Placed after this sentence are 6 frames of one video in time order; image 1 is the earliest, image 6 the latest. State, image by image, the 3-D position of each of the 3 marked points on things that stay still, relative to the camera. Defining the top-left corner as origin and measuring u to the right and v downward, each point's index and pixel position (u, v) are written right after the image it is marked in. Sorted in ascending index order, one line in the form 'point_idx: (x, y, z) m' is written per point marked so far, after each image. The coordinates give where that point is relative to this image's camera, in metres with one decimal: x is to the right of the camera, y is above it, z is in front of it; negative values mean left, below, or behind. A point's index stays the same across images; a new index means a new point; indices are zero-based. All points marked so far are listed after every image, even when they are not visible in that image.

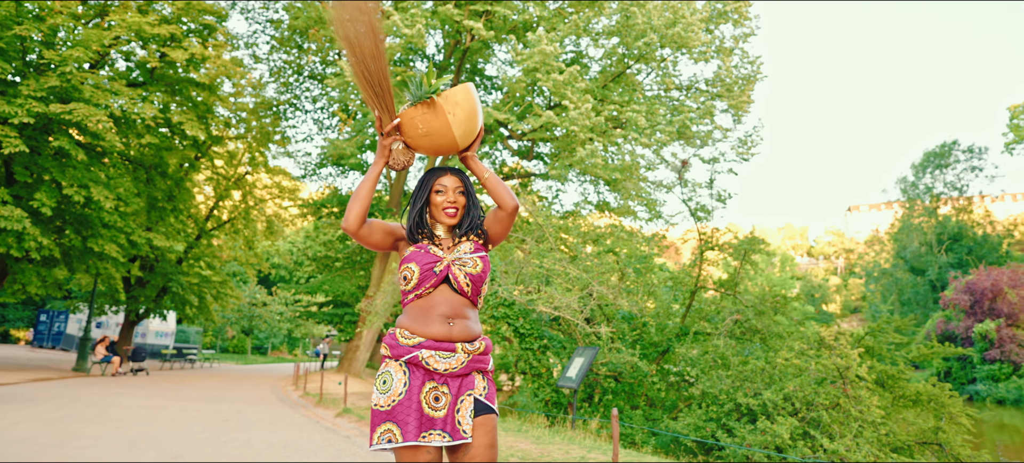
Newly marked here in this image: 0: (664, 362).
0: (+3.0, -2.7, +12.9) m
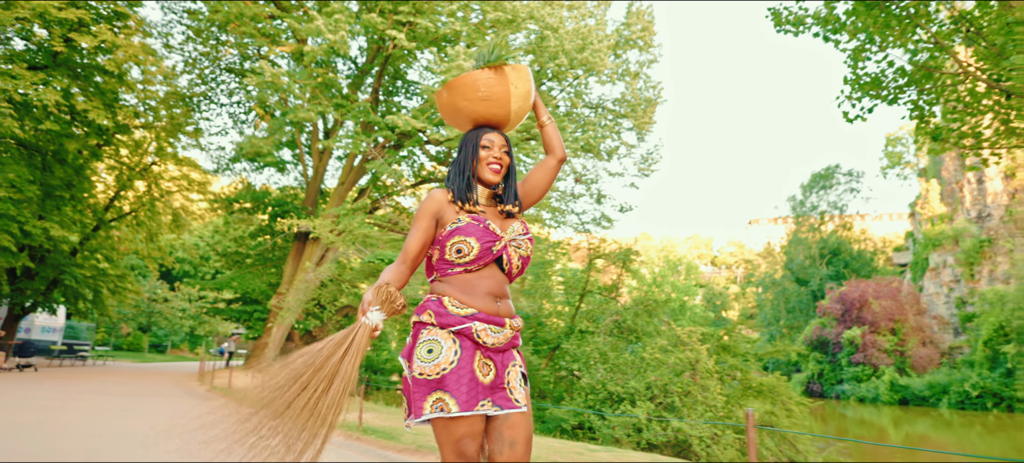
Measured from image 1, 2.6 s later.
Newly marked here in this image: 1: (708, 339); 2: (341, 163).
0: (+1.0, -2.8, +13.8) m
1: (+3.9, -2.2, +12.6) m
2: (-4.8, +1.9, +17.4) m
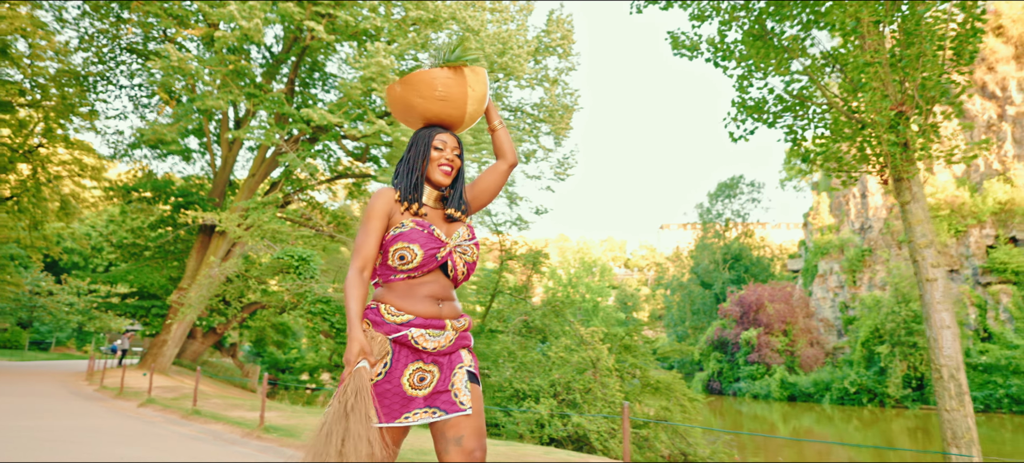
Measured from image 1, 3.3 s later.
0: (-0.9, -2.8, +14.0) m
1: (+2.1, -2.3, +13.2) m
2: (-7.0, +2.1, +16.7) m
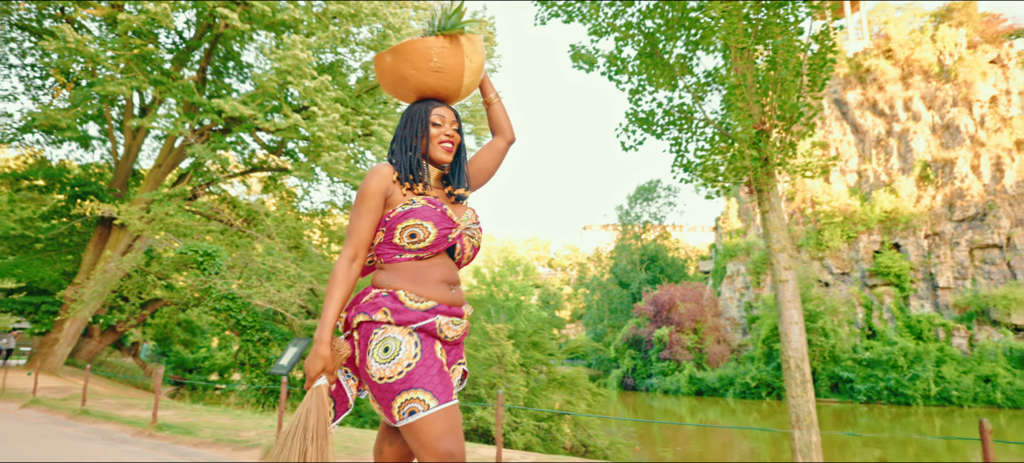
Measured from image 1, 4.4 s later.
0: (-2.8, -2.8, +14.0) m
1: (+0.3, -2.3, +13.5) m
2: (-9.1, +2.2, +16.0) m
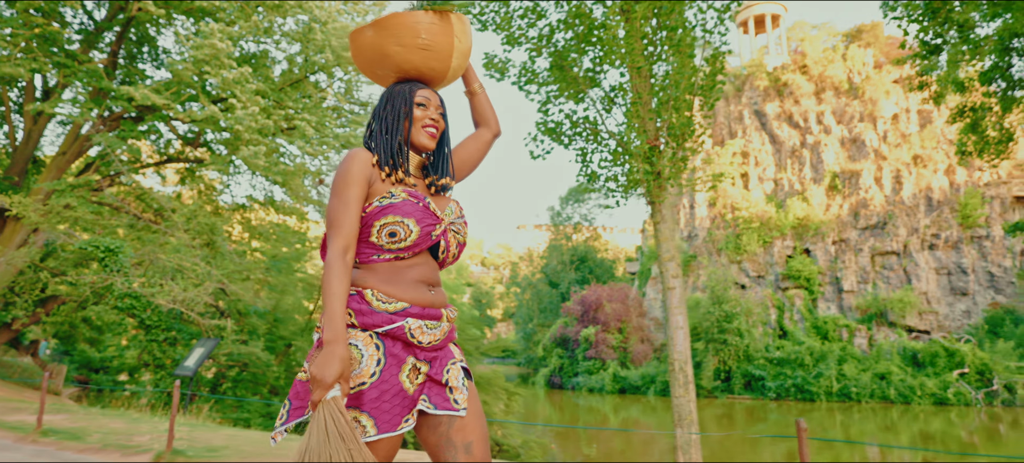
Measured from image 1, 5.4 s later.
0: (-4.5, -2.7, +13.7) m
1: (-1.3, -2.3, +13.5) m
2: (-10.8, +2.4, +15.0) m
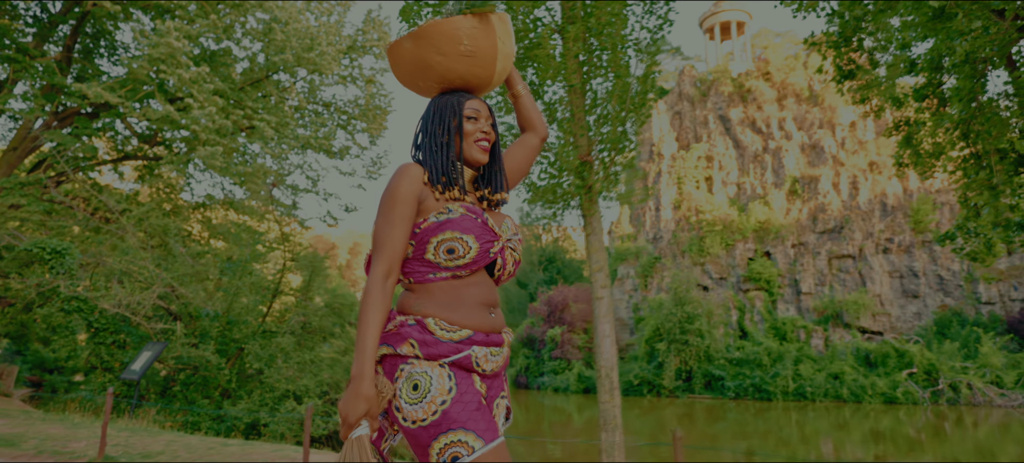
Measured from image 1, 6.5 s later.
0: (-5.4, -2.7, +13.6) m
1: (-2.2, -2.3, +13.6) m
2: (-11.7, +2.5, +14.6) m
